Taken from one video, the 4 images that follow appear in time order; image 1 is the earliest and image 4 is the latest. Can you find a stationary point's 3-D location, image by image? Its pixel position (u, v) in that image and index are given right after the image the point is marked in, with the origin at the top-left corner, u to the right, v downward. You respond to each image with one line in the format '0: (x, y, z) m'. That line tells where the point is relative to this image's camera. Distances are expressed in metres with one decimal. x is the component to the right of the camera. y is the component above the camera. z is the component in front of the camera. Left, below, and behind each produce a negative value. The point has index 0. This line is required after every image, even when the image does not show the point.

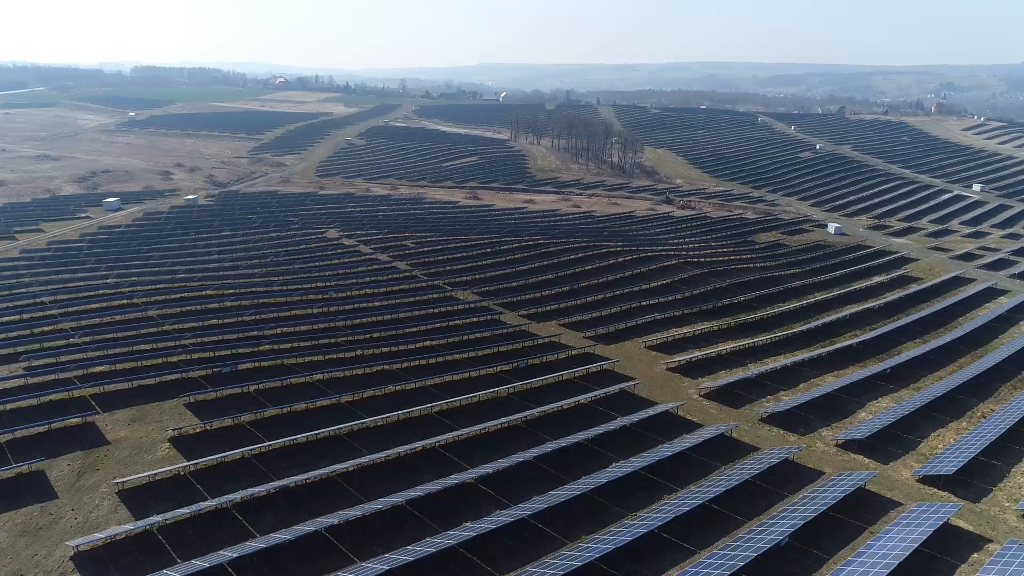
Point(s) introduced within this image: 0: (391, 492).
0: (-4.1, -6.9, +19.9) m
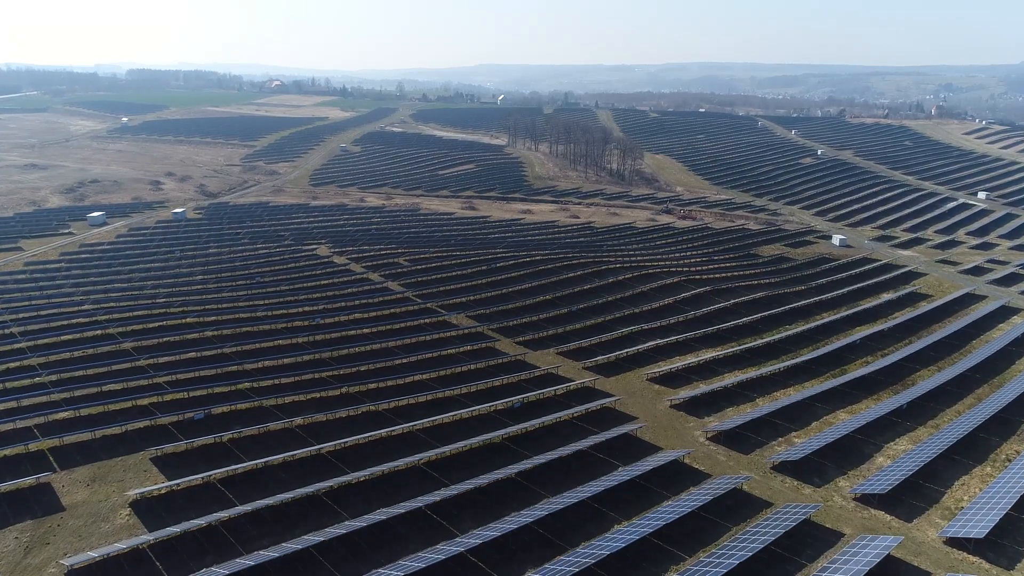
0: (-4.4, -8.6, +18.1) m
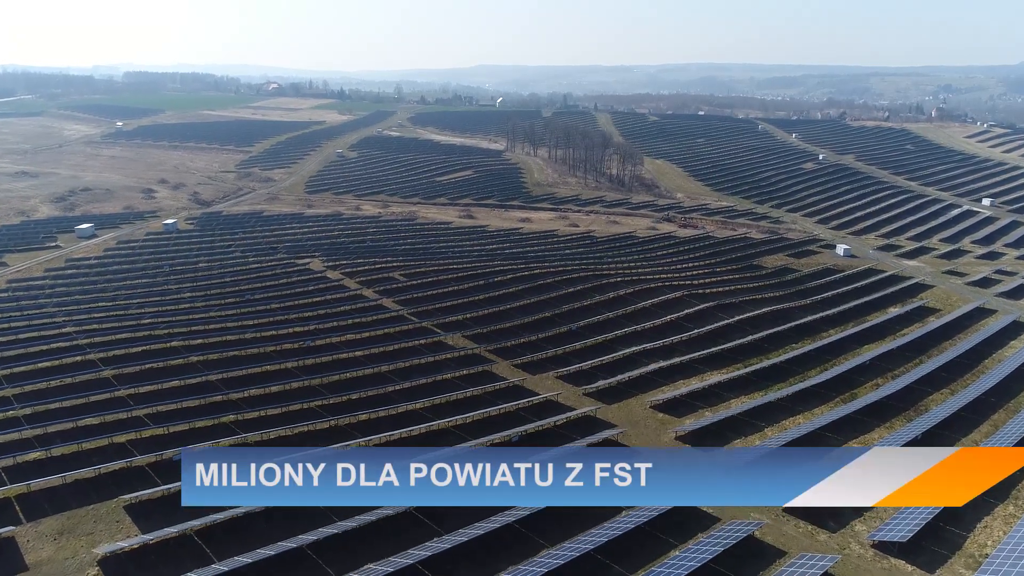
0: (-4.5, -9.9, +16.7) m
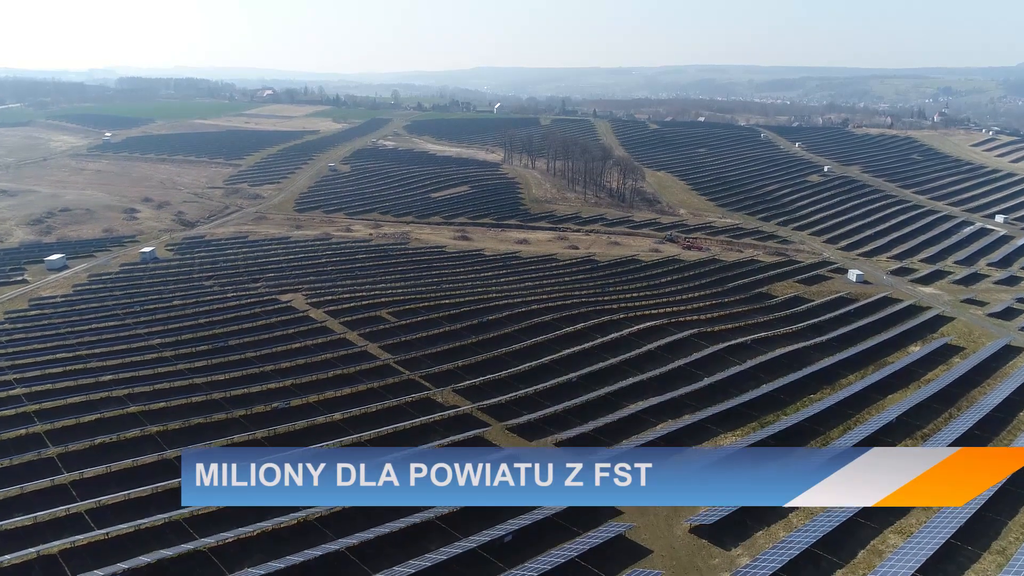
0: (-4.7, -13.0, +13.4) m
